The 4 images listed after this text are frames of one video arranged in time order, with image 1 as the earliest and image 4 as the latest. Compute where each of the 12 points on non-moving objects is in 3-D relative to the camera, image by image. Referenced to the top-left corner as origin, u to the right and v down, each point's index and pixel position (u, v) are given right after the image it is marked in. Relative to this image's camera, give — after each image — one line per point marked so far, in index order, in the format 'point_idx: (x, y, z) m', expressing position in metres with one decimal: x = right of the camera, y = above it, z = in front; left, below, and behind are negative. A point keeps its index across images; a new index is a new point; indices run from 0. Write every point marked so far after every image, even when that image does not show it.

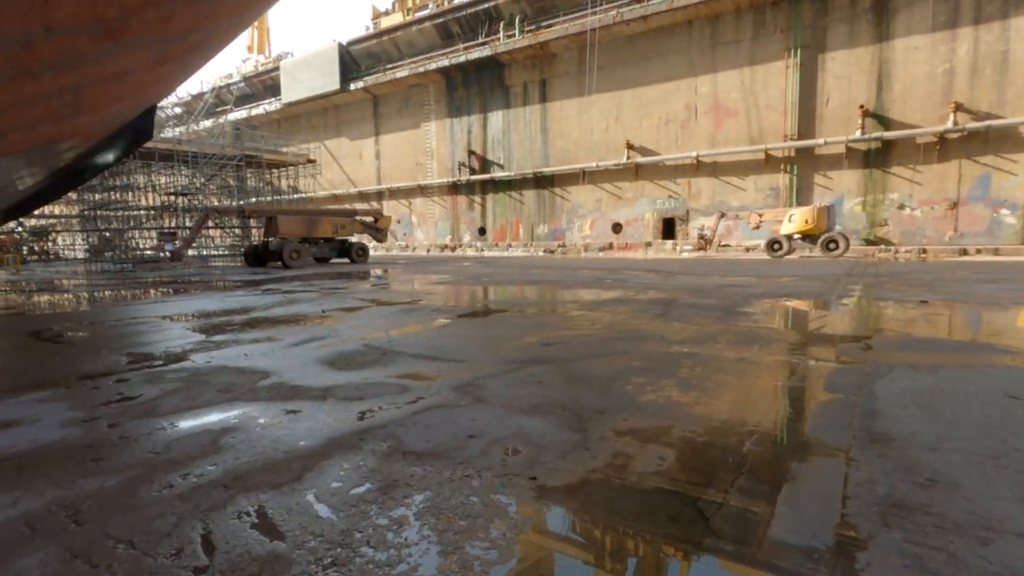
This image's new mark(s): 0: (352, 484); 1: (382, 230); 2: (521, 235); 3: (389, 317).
0: (-0.5, -0.6, +1.6) m
1: (-3.7, +1.7, +15.2) m
2: (+0.3, +1.9, +19.3) m
3: (-1.2, -0.3, +4.9) m
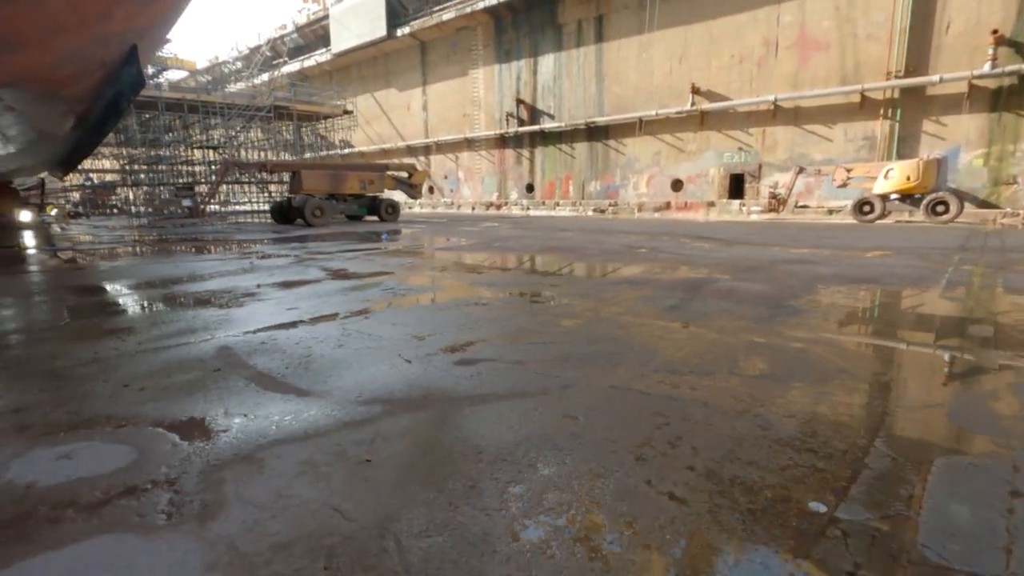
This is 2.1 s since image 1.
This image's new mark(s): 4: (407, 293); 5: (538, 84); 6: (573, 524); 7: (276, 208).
0: (-1.1, -0.7, +0.5) m
1: (-2.6, +2.7, +14.3) m
2: (+1.9, +3.2, +17.8) m
3: (-1.4, -0.1, +3.9) m
4: (-0.8, 0.0, +4.0) m
5: (+0.8, +6.9, +18.1) m
6: (+0.1, -0.5, +1.2) m
7: (-5.7, +1.9, +12.9) m
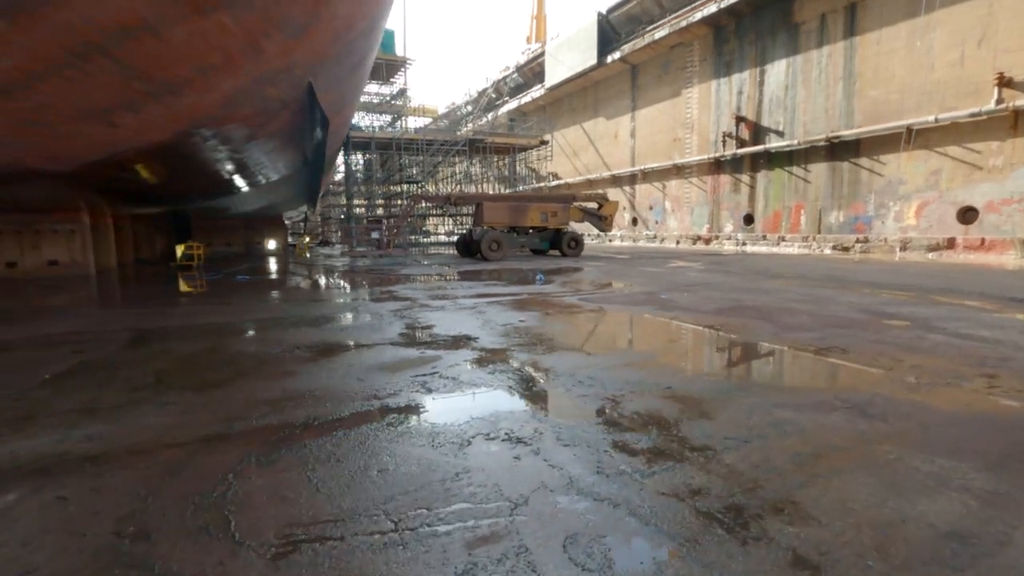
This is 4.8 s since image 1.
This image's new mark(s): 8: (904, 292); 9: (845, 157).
0: (-2.0, -0.8, -0.5) m
1: (+2.2, +1.7, +12.9) m
2: (+7.8, +1.7, +14.4) m
3: (-0.9, -0.5, +2.7) m
4: (-0.3, -0.5, +2.7) m
5: (+7.1, +5.4, +15.2) m
6: (-0.6, -0.8, -0.4) m
7: (-1.2, +1.1, +12.8) m
8: (+4.2, 0.0, +5.7) m
9: (+8.2, +3.2, +13.2) m
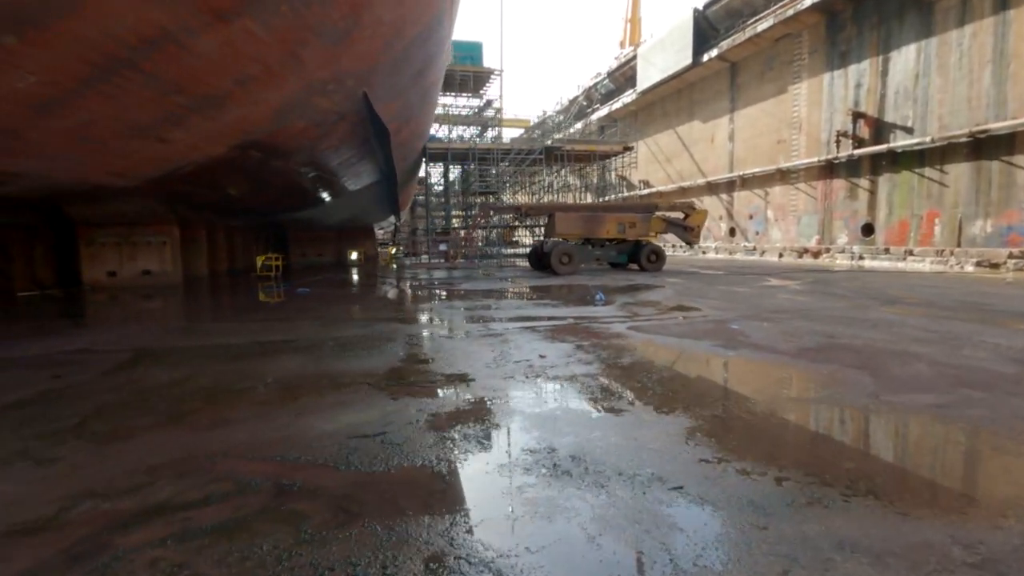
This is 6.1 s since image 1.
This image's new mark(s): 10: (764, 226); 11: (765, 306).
0: (-2.7, -0.9, -0.7) m
1: (+3.9, +1.3, +11.7) m
2: (+9.6, +1.2, +12.2) m
3: (-1.0, -0.6, +2.2) m
4: (-0.4, -0.6, +2.0) m
5: (+9.2, +4.9, +13.2) m
6: (-1.3, -0.9, -0.9) m
7: (+0.5, +0.8, +12.2) m
8: (+4.5, -0.3, +4.3) m
9: (+9.9, +2.7, +11.0) m
10: (+8.2, +2.1, +17.5) m
11: (+2.9, -0.2, +6.2) m
